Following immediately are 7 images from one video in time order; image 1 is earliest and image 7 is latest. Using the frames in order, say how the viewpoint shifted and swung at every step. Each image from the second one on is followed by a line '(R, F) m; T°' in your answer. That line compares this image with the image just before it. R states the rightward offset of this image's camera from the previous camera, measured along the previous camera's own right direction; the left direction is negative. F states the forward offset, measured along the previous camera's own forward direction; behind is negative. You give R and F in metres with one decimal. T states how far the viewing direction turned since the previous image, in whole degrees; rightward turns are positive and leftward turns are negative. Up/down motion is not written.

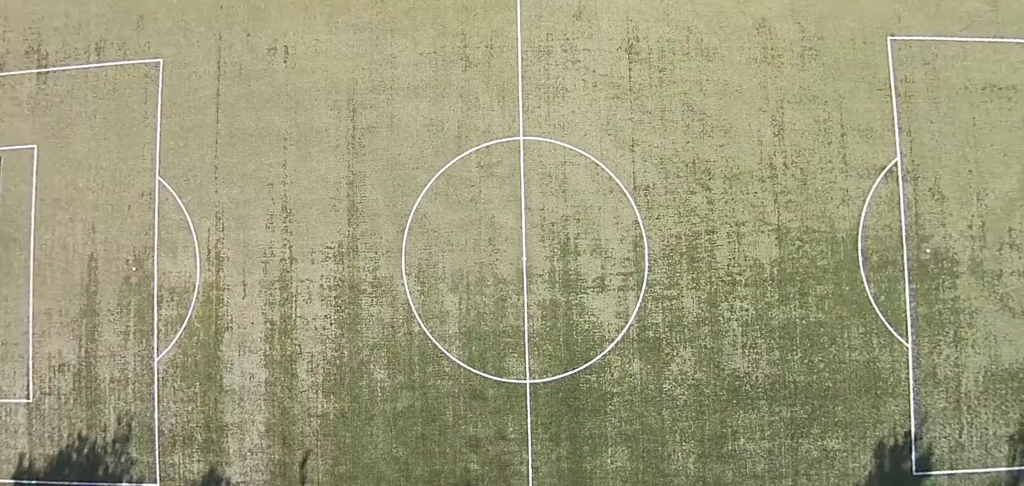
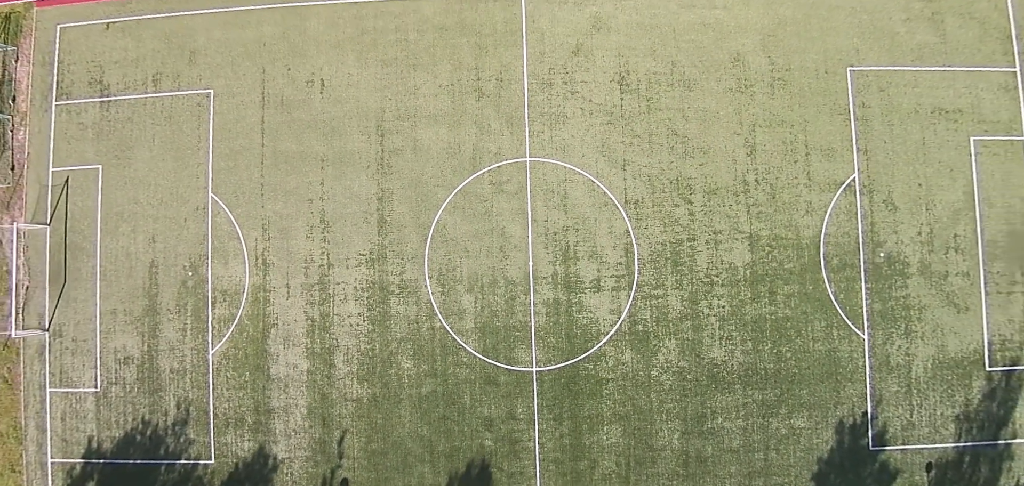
(-0.1, -1.0) m; 0°
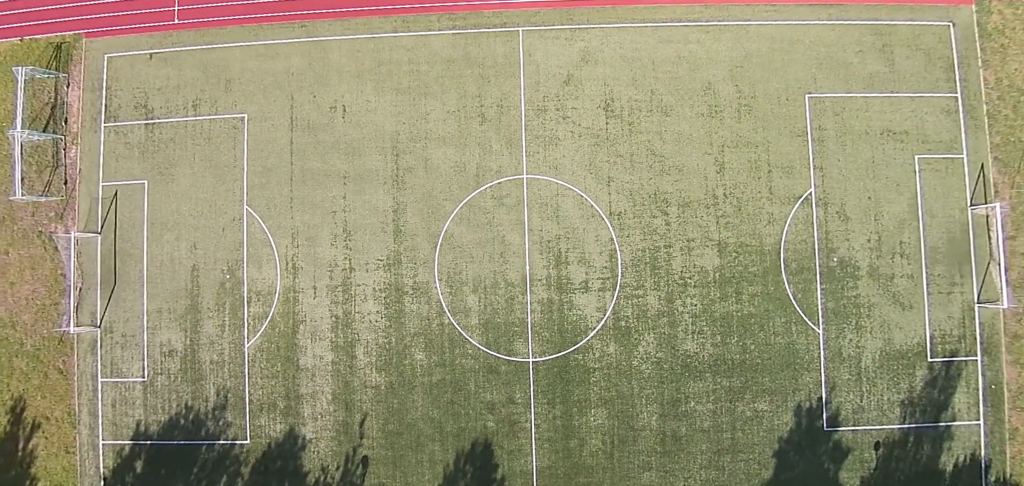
(0.0, -1.1) m; 0°
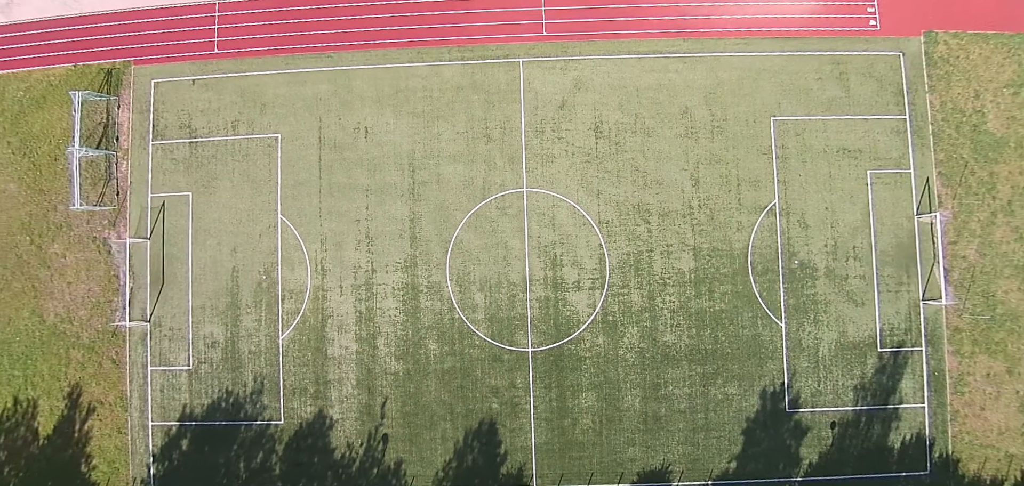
(0.0, -1.2) m; 0°
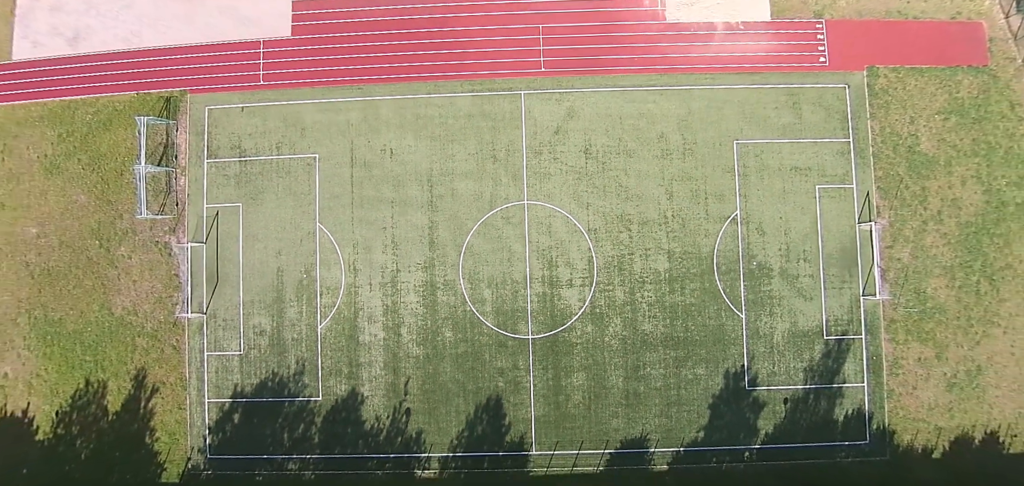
(-0.1, -1.8) m; 0°
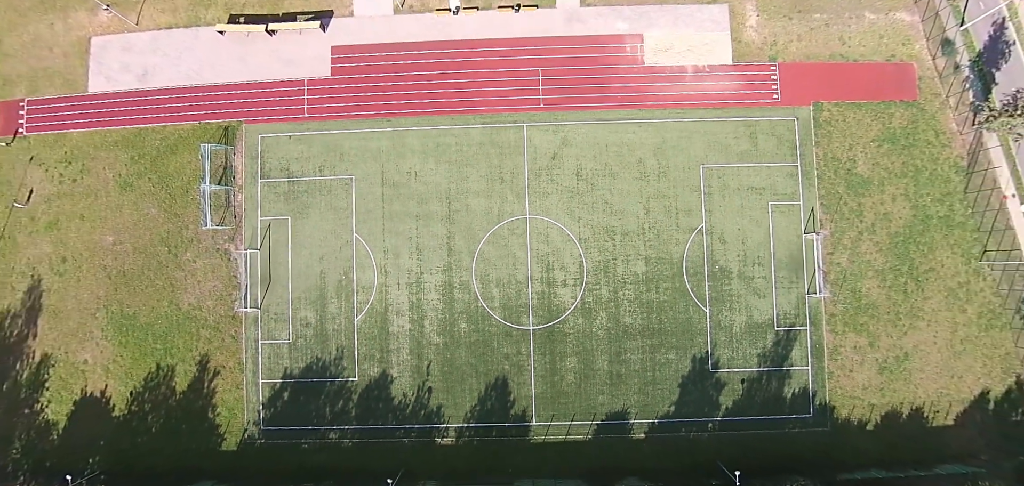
(-0.1, -2.4) m; 0°
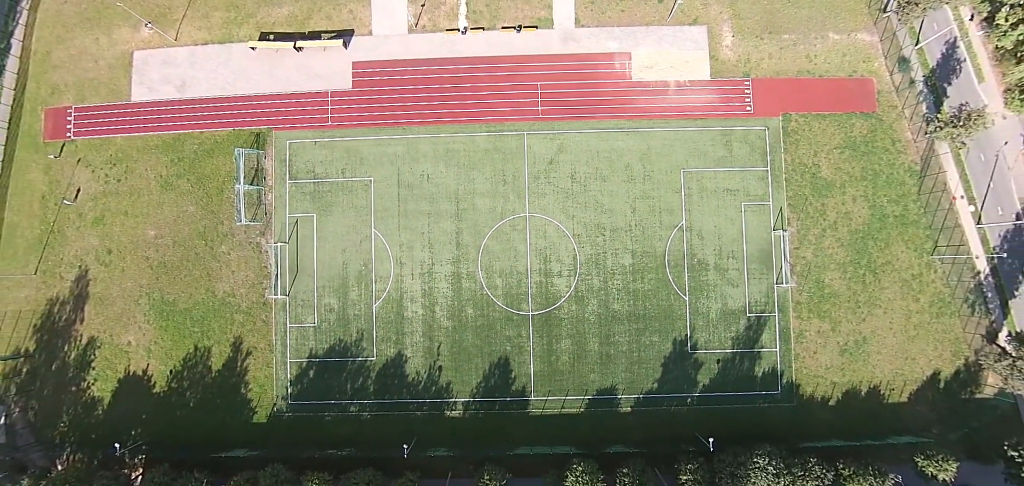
(-0.1, -1.8) m; 0°
